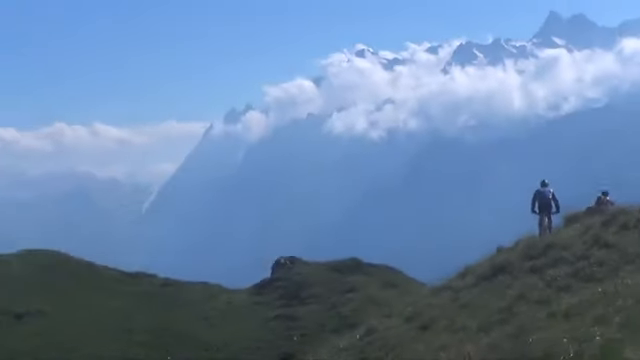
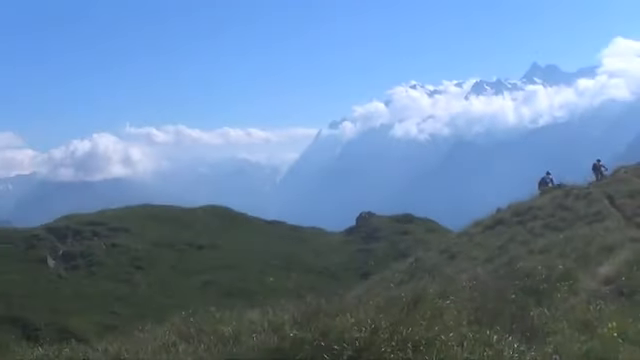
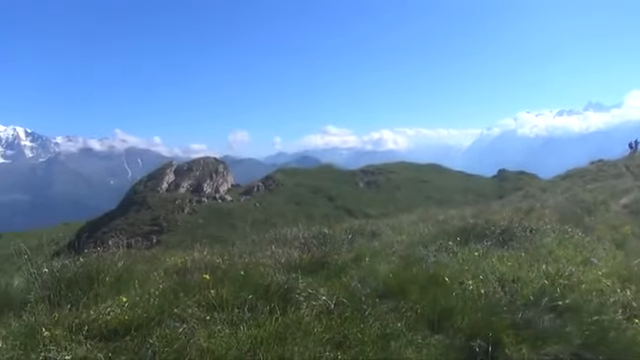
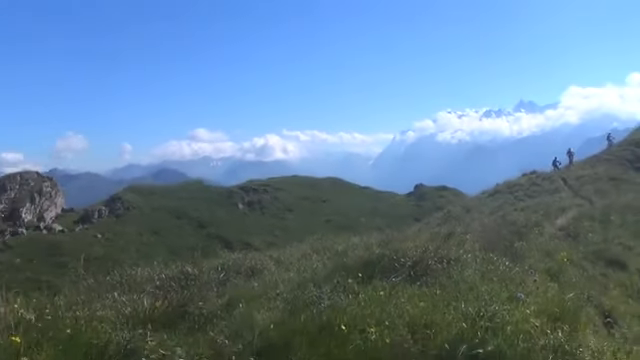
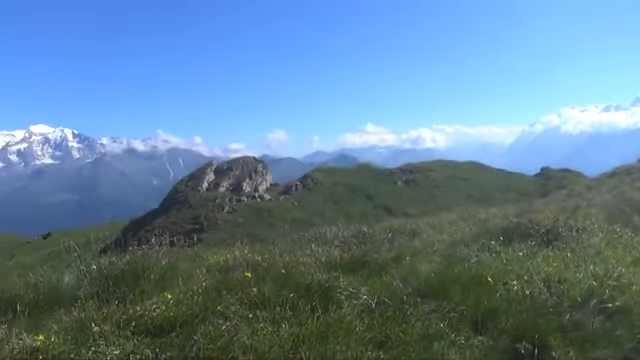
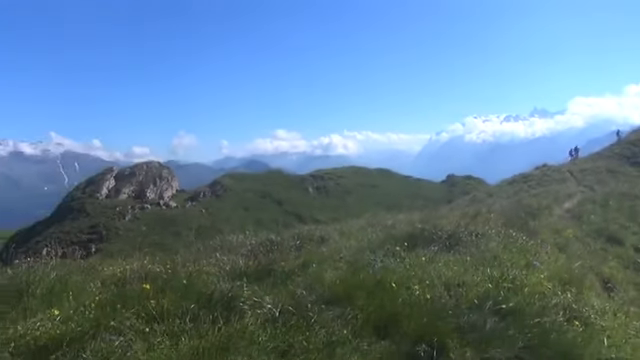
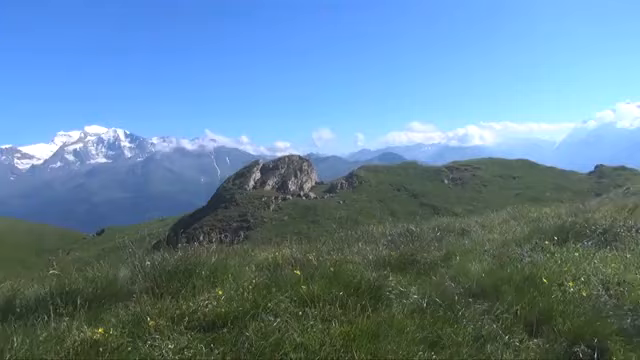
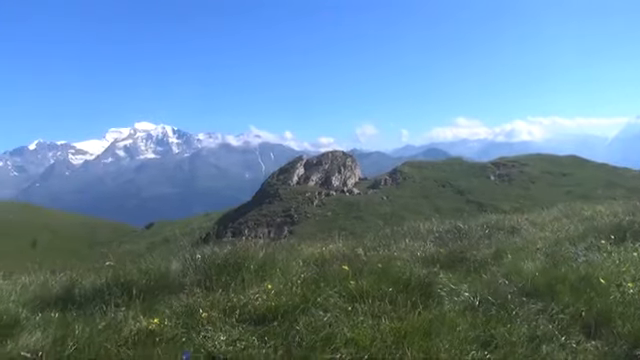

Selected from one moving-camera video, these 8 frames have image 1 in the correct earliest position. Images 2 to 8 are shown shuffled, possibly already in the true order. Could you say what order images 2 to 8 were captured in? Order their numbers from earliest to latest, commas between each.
2, 4, 6, 3, 5, 7, 8
